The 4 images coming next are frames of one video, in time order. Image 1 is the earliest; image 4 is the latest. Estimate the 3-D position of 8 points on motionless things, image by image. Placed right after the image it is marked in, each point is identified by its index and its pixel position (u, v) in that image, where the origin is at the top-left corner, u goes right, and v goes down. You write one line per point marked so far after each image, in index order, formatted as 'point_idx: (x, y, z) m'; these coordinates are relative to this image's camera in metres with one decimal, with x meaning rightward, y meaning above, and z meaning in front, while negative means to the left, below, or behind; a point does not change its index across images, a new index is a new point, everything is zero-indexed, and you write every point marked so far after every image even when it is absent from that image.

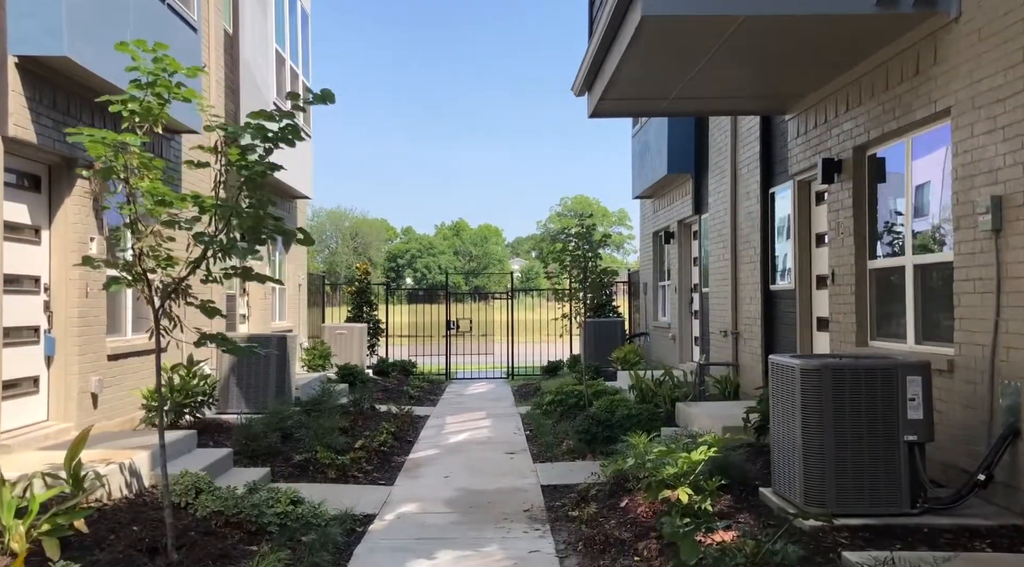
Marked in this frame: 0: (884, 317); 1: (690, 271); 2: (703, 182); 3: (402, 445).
0: (+3.0, -0.3, +7.3) m
1: (+2.8, +0.2, +14.4) m
2: (+2.7, +1.5, +13.2) m
3: (-1.2, -1.8, +10.3) m
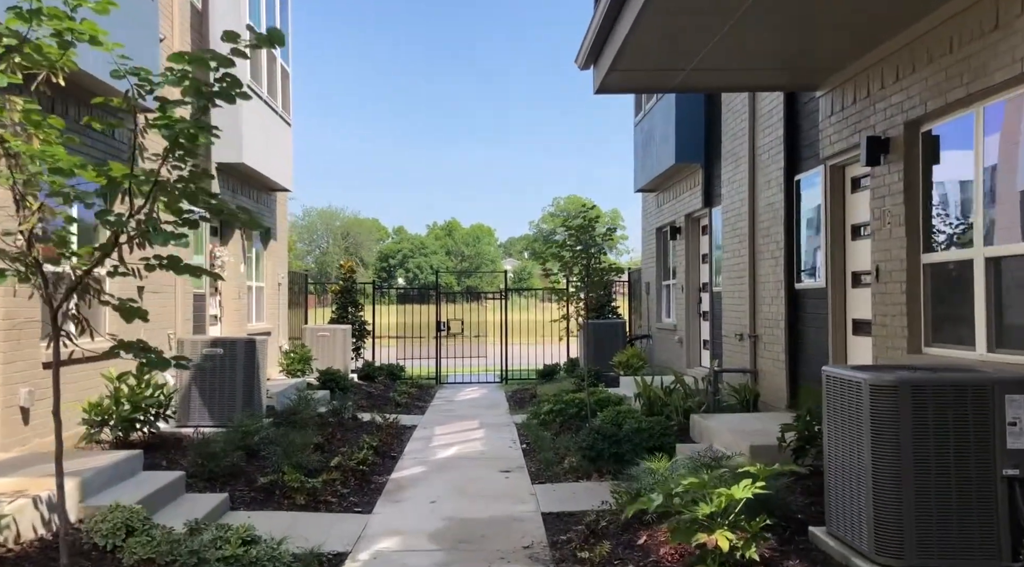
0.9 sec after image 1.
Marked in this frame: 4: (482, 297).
0: (+2.9, -0.2, +6.3) m
1: (+2.7, +0.2, +13.3) m
2: (+2.7, +1.5, +12.1) m
3: (-1.3, -1.8, +9.2) m
4: (-0.6, -0.3, +19.9) m
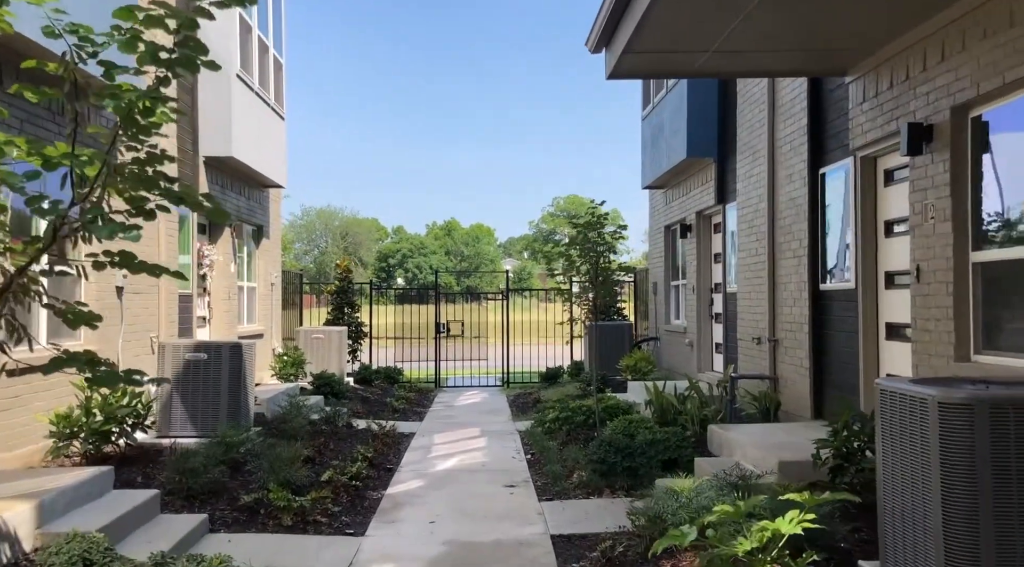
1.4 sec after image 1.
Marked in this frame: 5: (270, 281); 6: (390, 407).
0: (+3.0, -0.3, +5.7) m
1: (+2.7, +0.2, +12.7) m
2: (+2.7, +1.5, +11.5) m
3: (-1.2, -1.8, +8.6) m
4: (-0.6, -0.3, +19.3) m
5: (-4.0, 0.0, +15.1) m
6: (-1.8, -1.8, +13.6) m
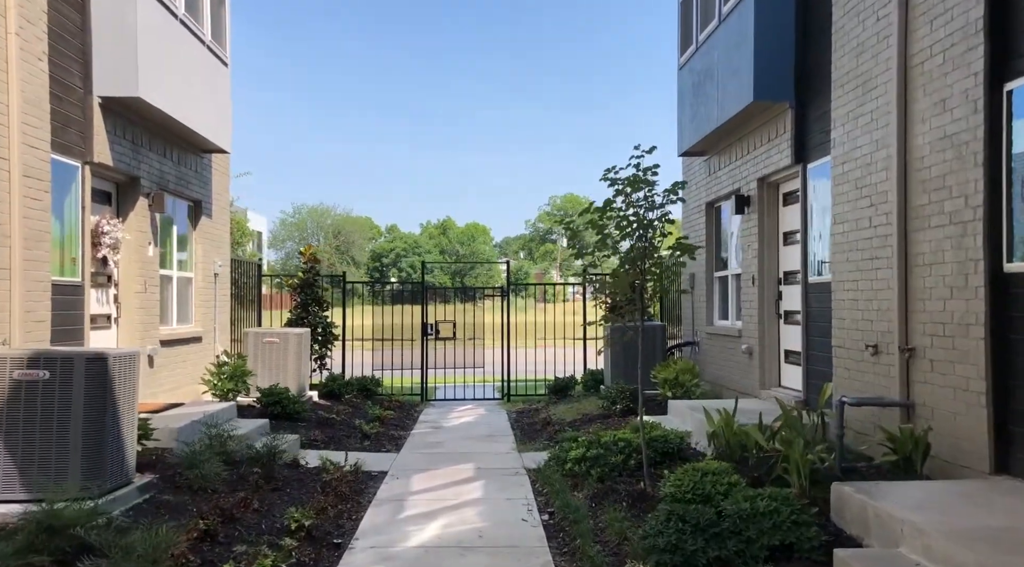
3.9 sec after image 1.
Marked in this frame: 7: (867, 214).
0: (+3.1, -0.1, +2.7) m
1: (+2.8, +0.3, +9.7) m
2: (+2.8, +1.6, +8.5) m
3: (-1.2, -1.7, +5.6) m
4: (-0.6, -0.2, +16.2) m
5: (-3.9, +0.2, +12.0) m
6: (-1.8, -1.7, +10.5) m
7: (+2.7, +0.5, +7.1) m
